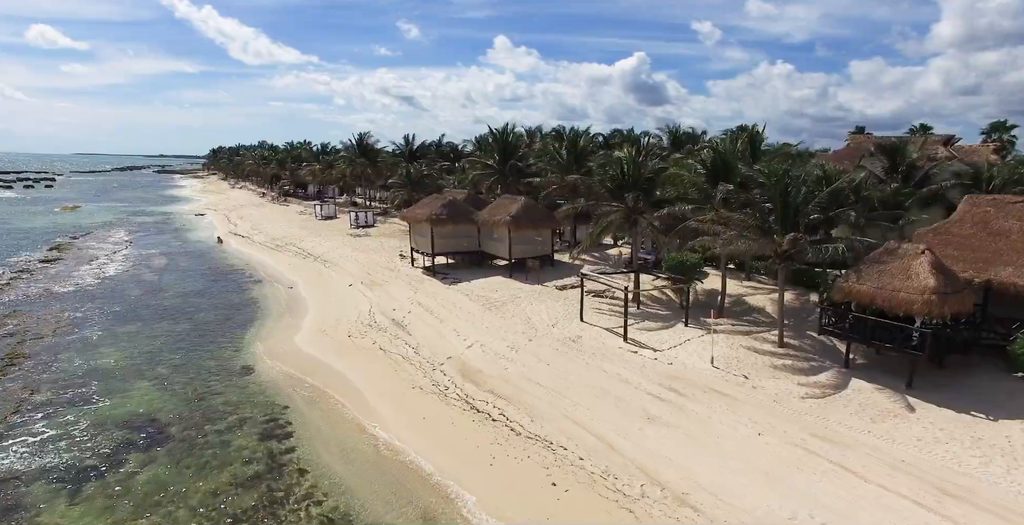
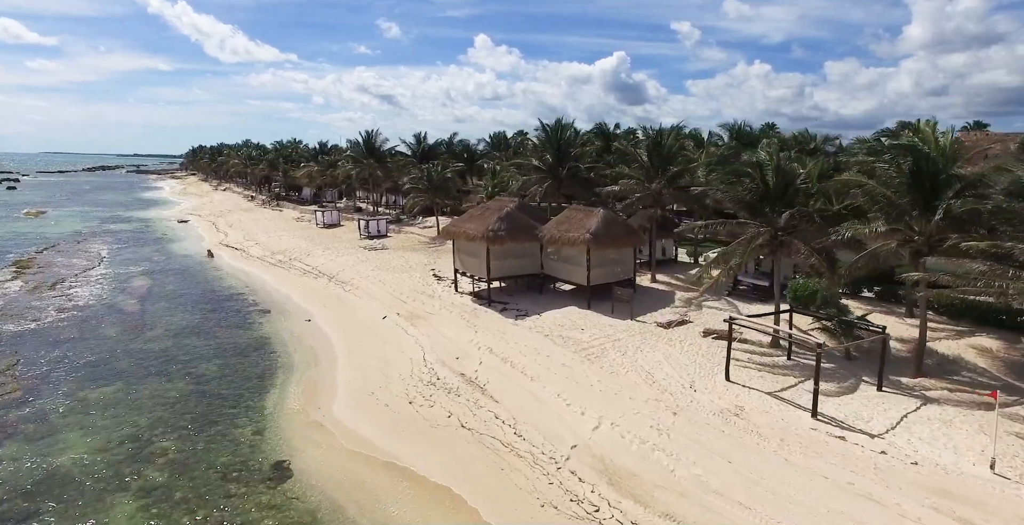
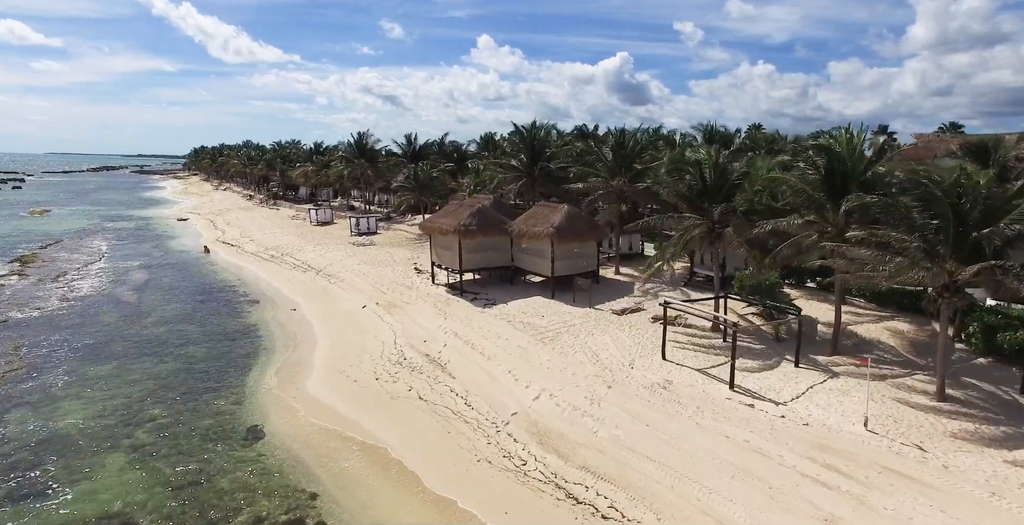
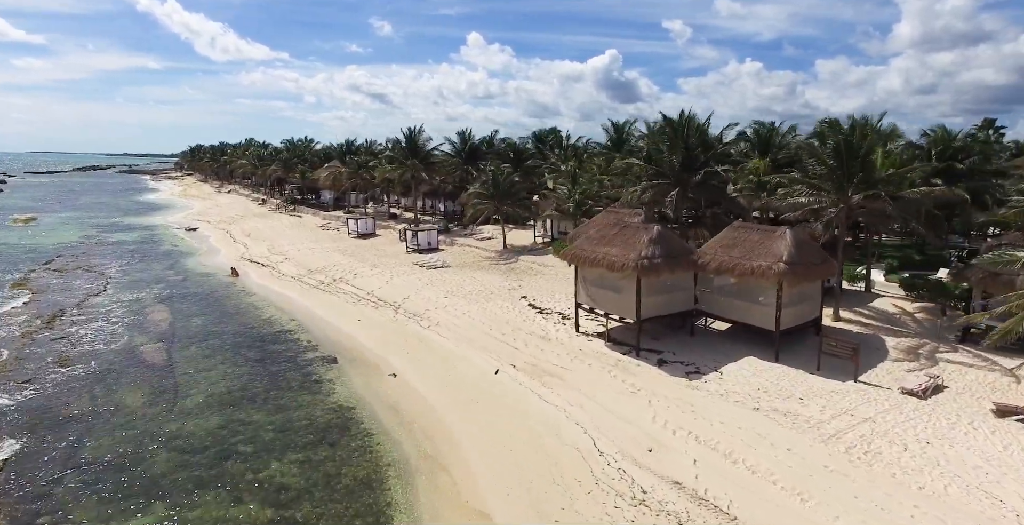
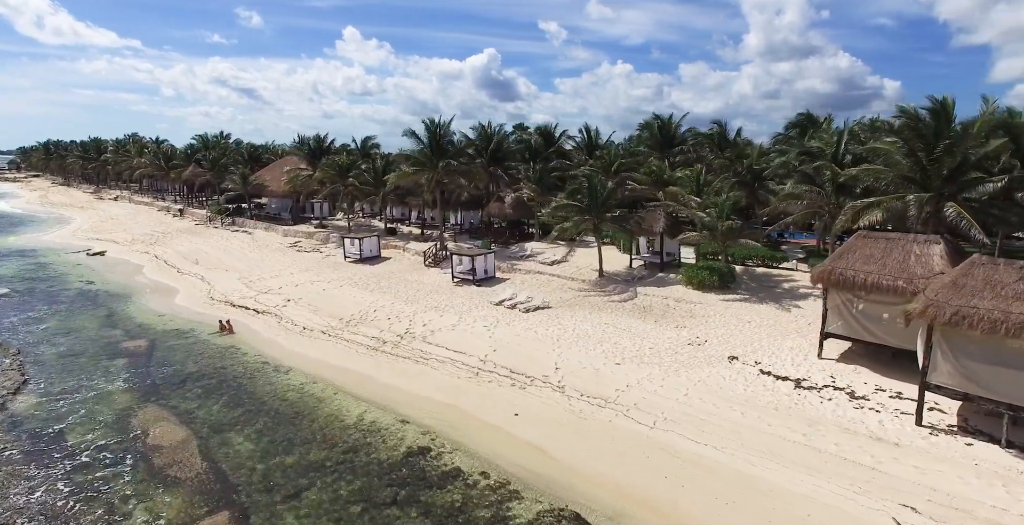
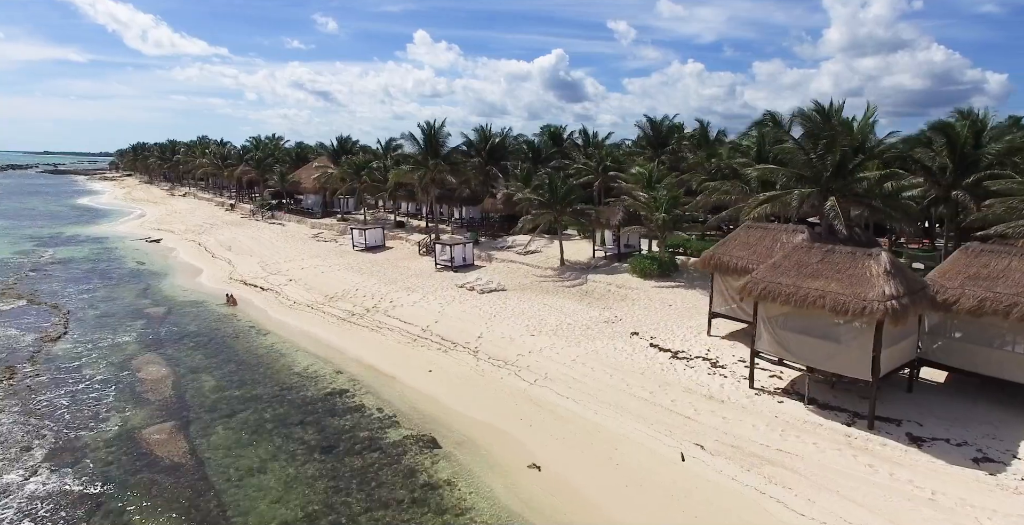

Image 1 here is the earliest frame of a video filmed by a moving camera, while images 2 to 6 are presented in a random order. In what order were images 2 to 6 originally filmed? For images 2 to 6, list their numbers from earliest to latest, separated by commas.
3, 2, 4, 6, 5
